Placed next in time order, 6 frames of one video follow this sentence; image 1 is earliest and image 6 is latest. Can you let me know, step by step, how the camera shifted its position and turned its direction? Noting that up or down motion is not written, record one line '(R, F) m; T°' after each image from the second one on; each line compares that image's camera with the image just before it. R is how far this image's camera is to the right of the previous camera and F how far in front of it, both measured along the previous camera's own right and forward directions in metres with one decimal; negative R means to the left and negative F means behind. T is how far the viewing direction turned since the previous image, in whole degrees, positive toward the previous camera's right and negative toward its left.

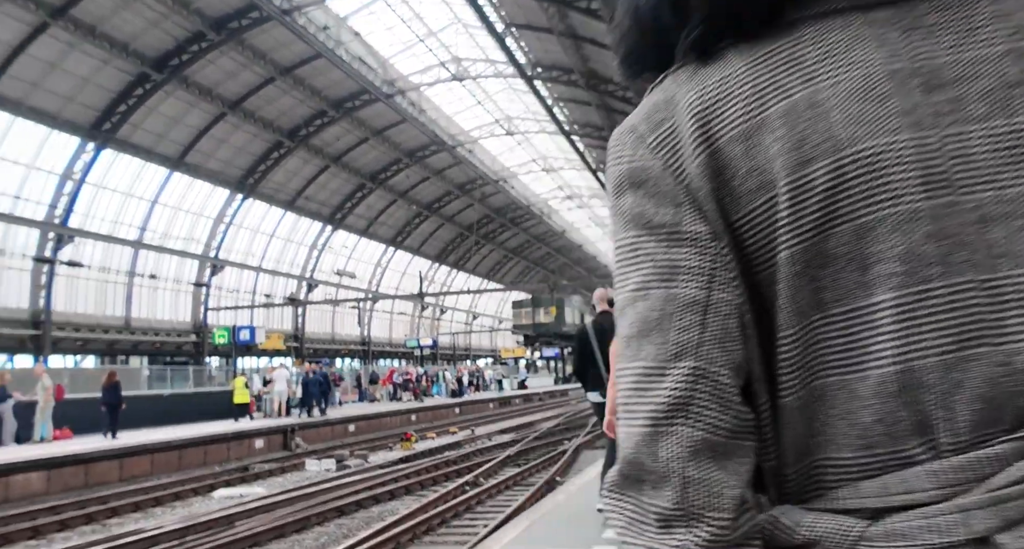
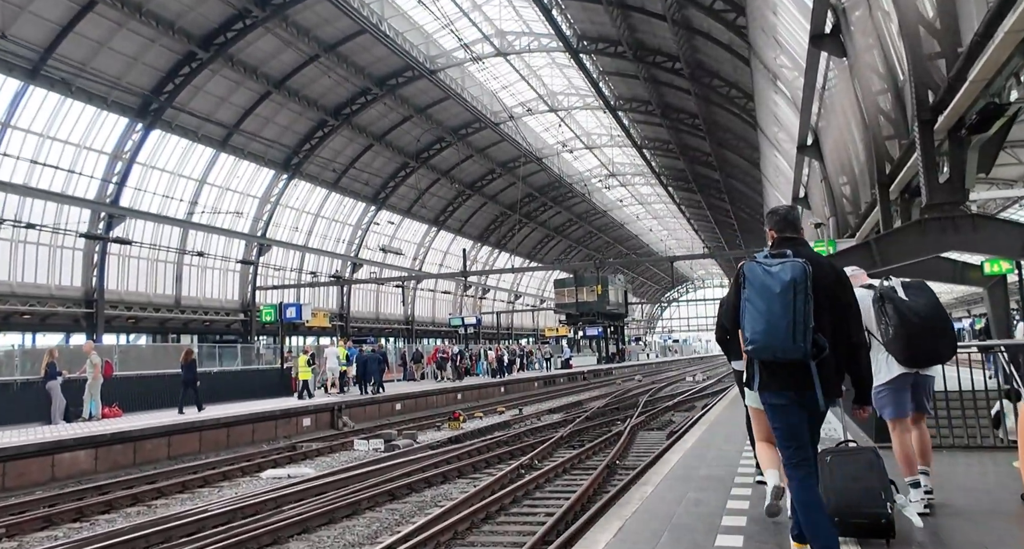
(-0.3, +0.7) m; -4°
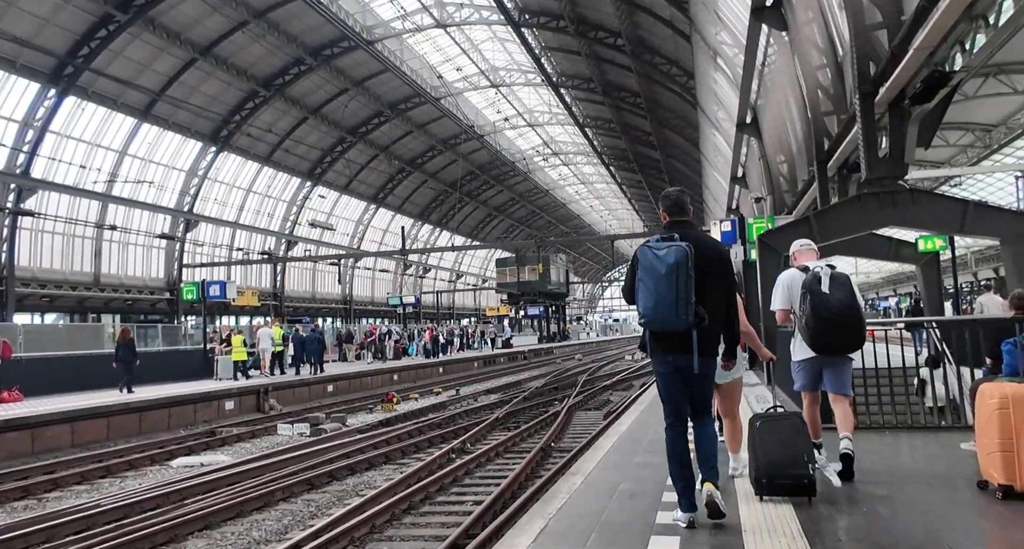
(+0.2, +0.6) m; +5°
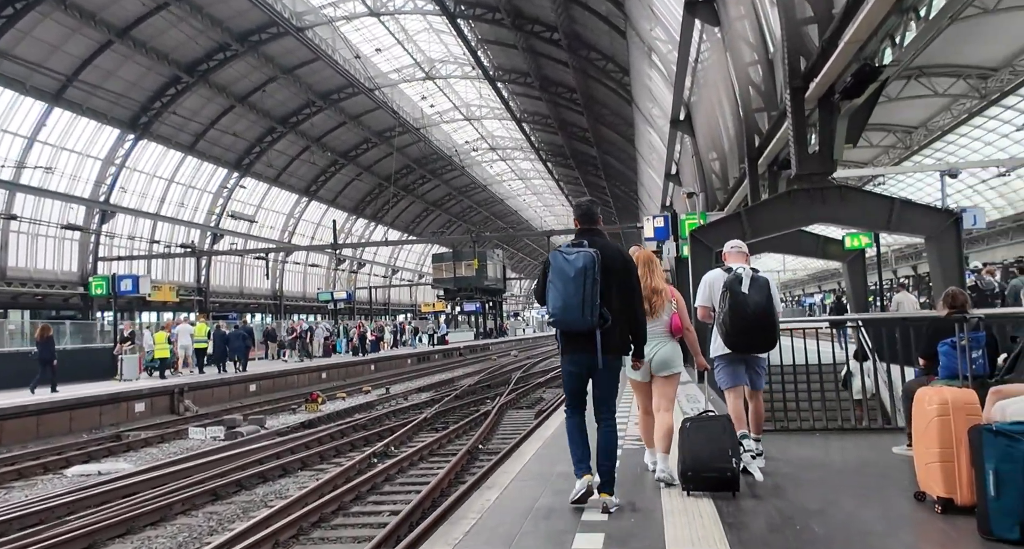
(+0.2, +0.5) m; +6°
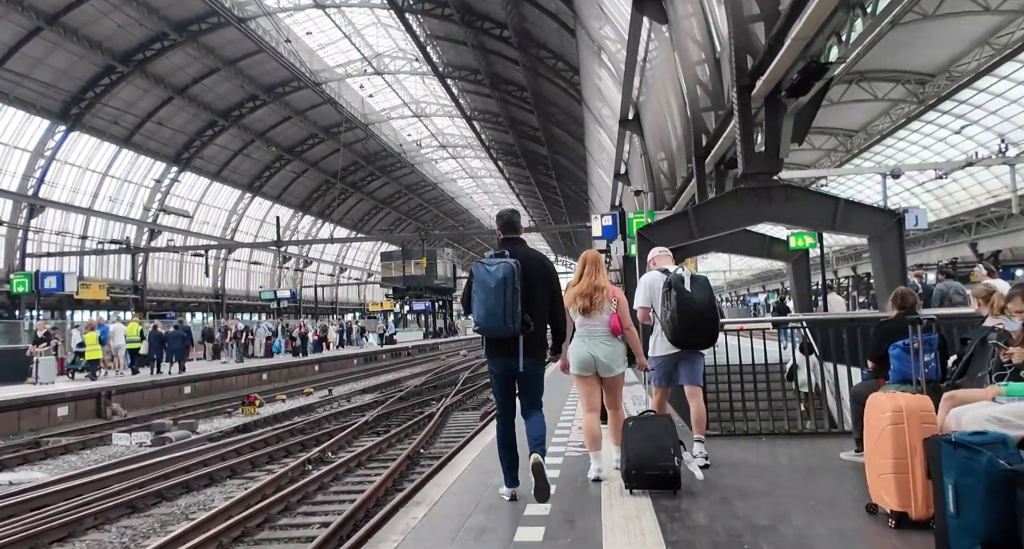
(+0.1, +0.3) m; +4°
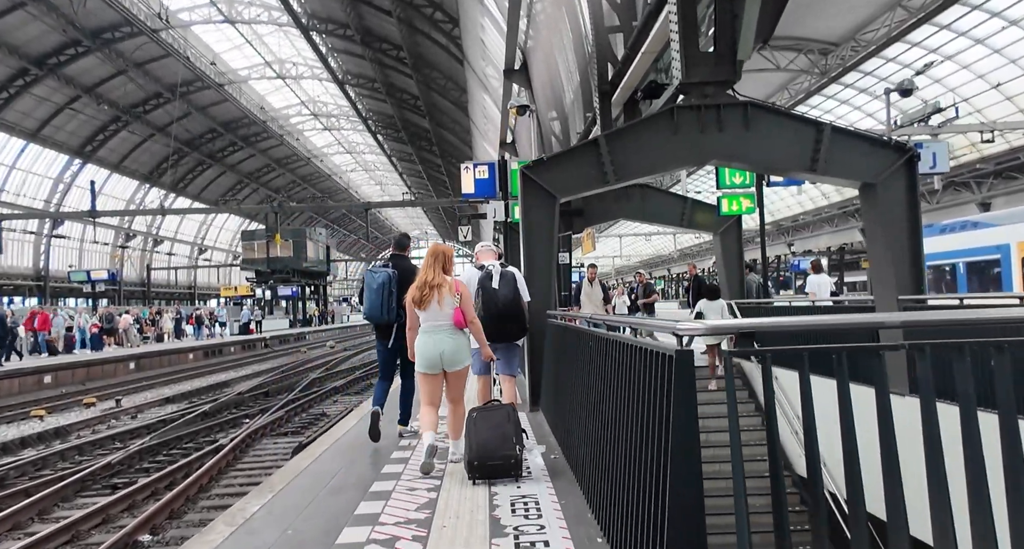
(+0.8, +3.5) m; +10°
